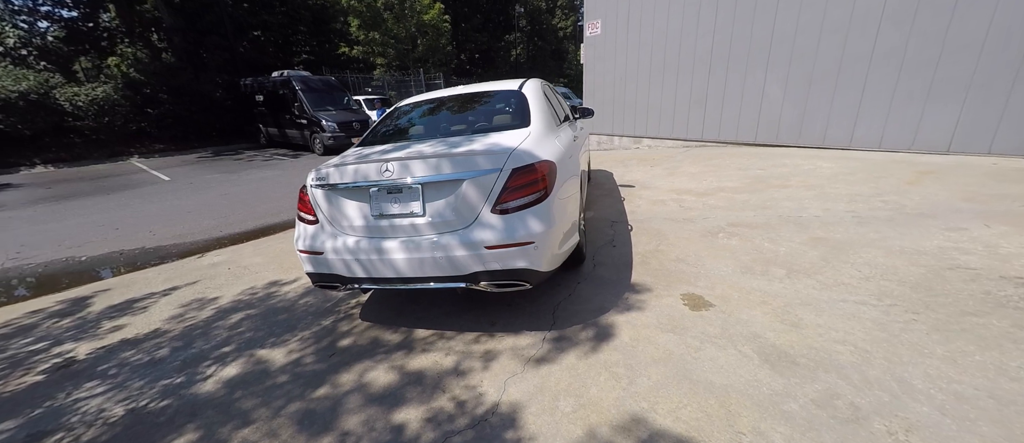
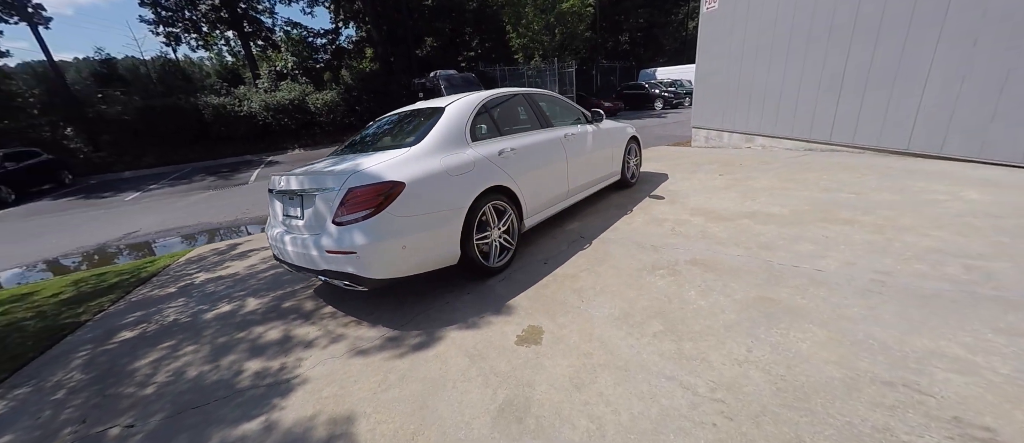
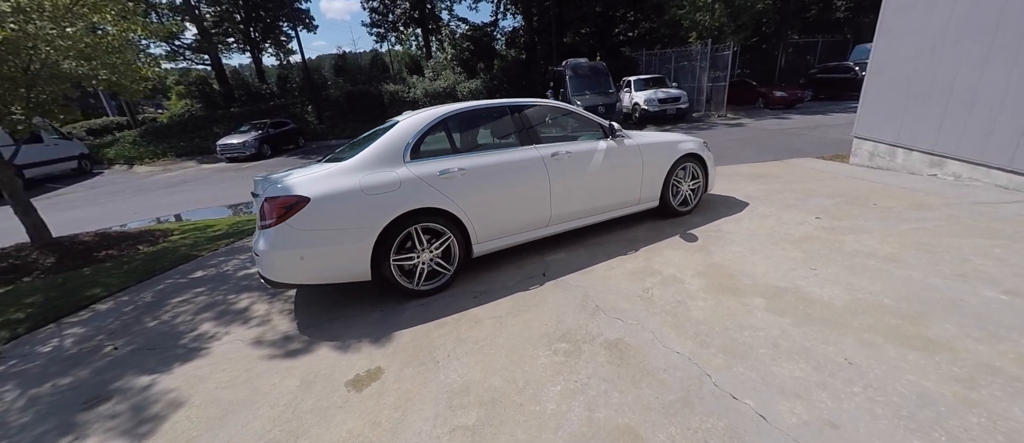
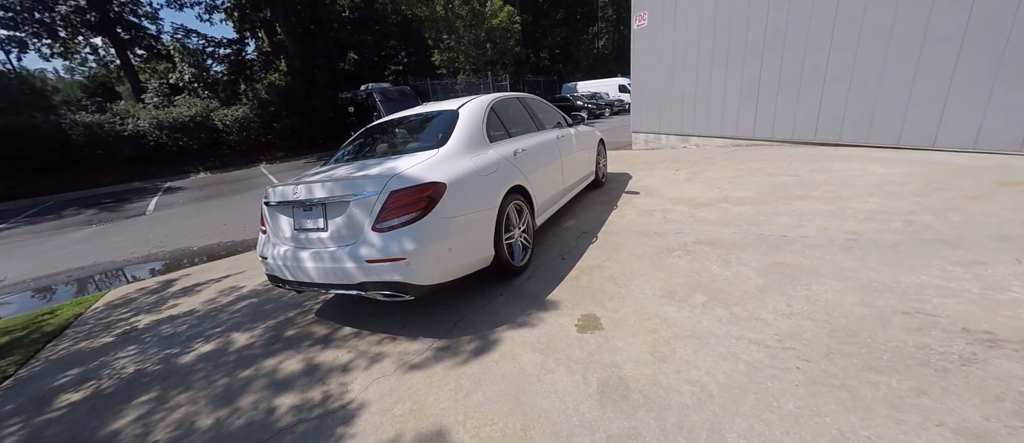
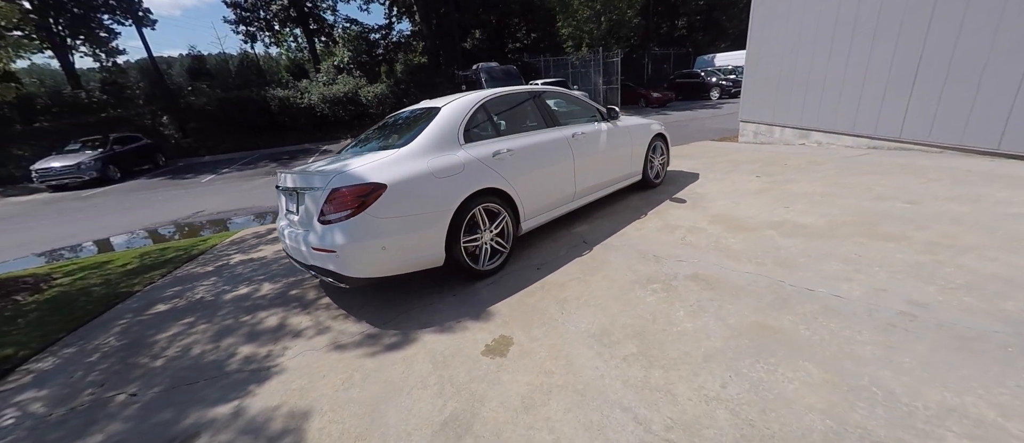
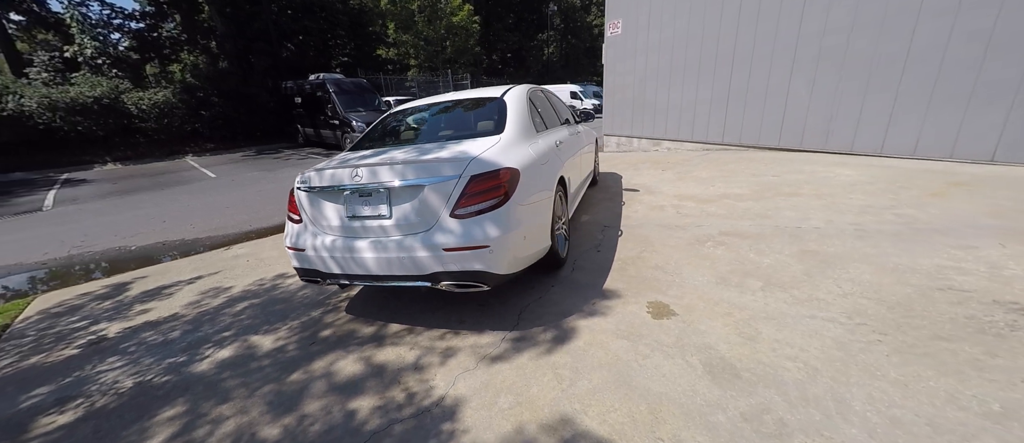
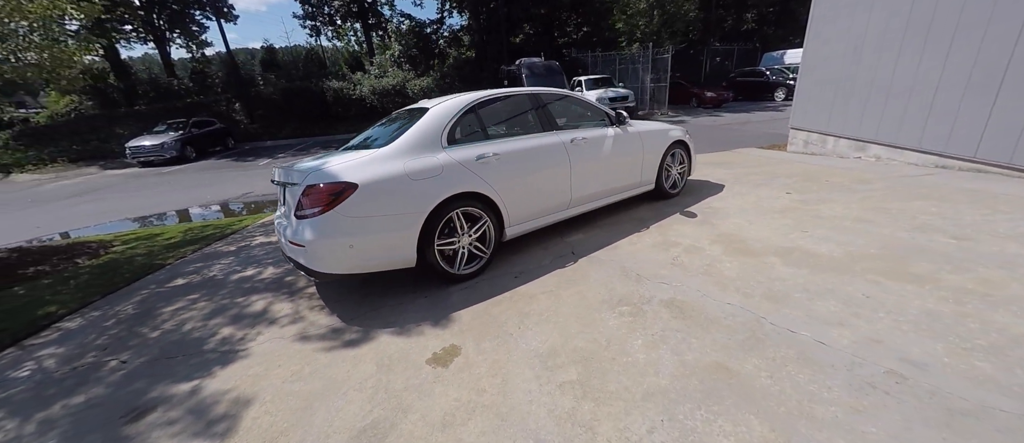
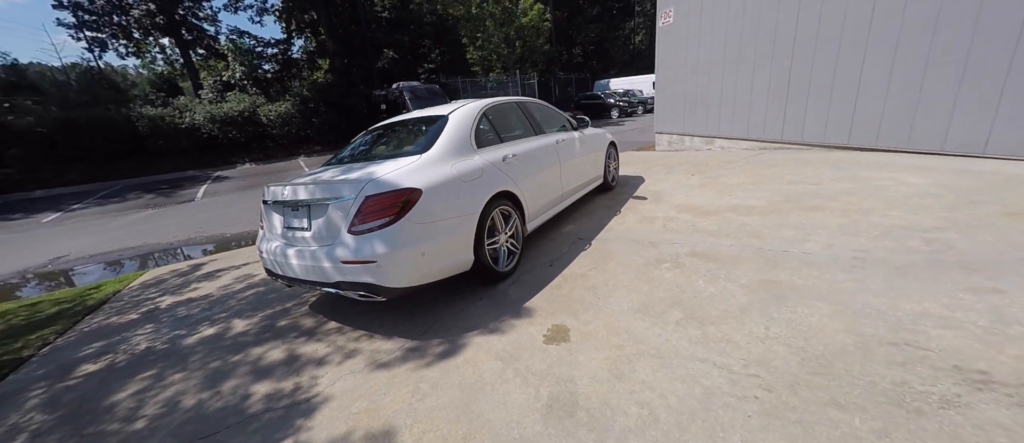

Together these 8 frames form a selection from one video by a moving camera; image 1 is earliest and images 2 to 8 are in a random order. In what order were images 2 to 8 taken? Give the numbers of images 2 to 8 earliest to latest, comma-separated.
6, 4, 8, 2, 5, 7, 3
